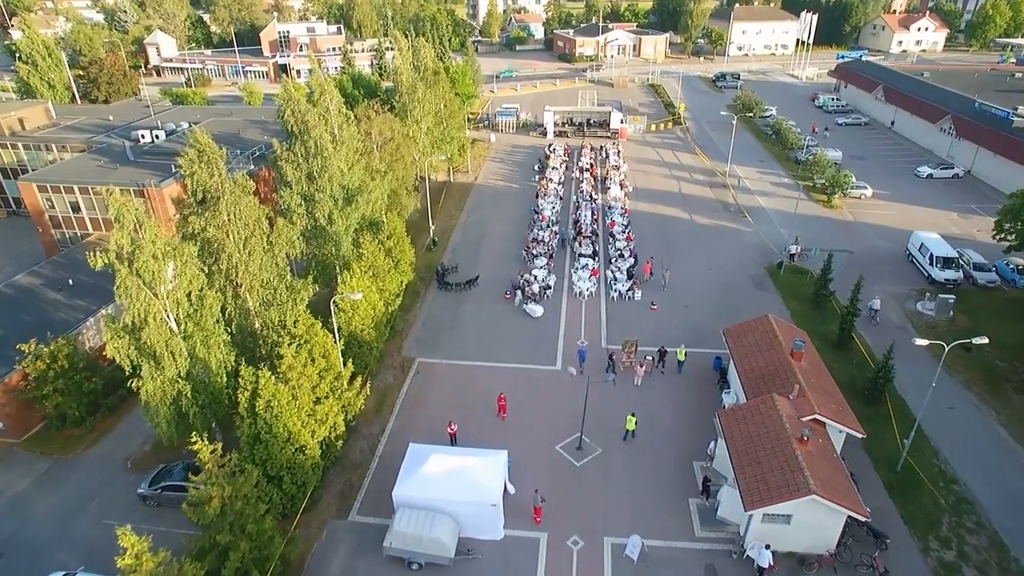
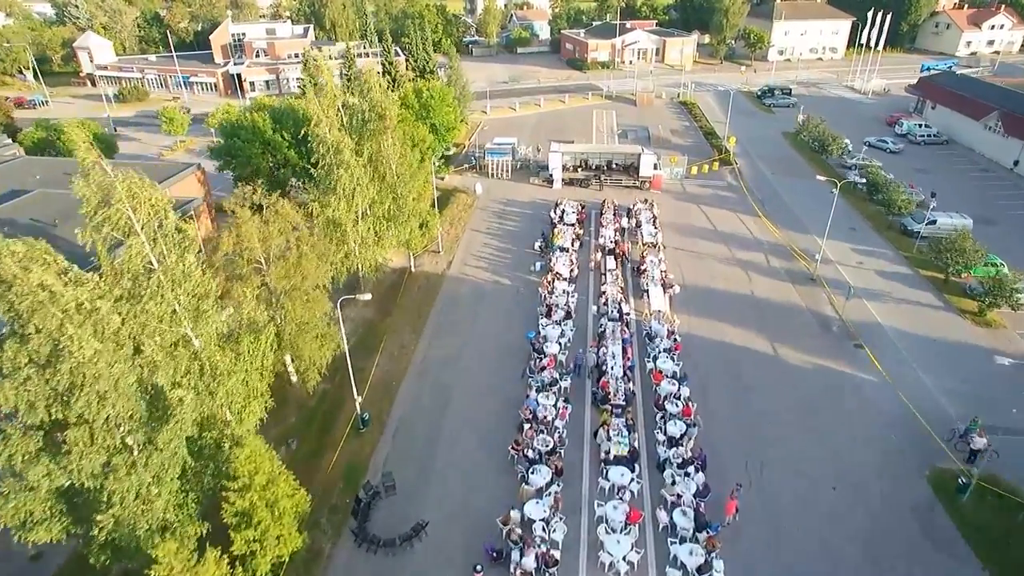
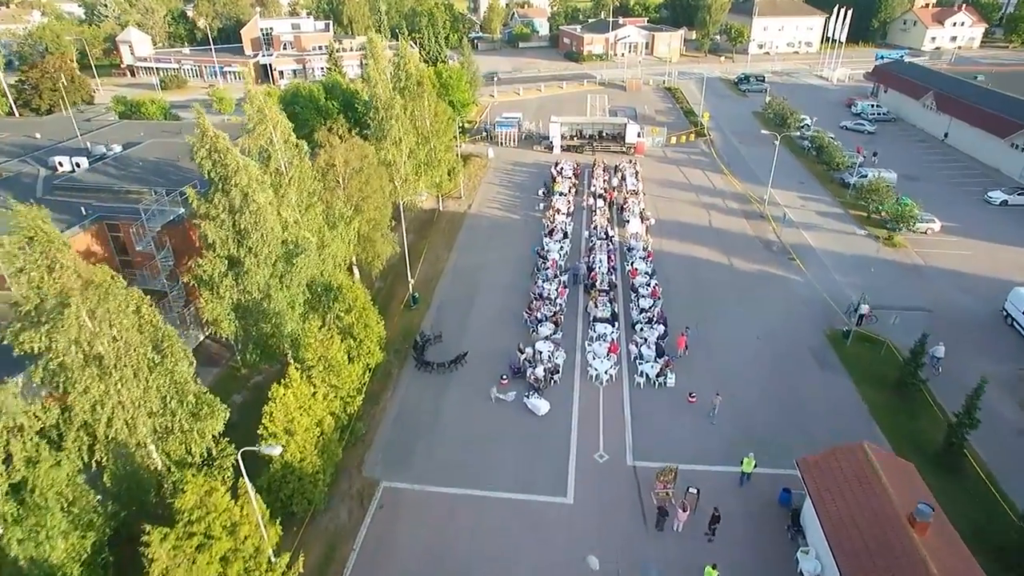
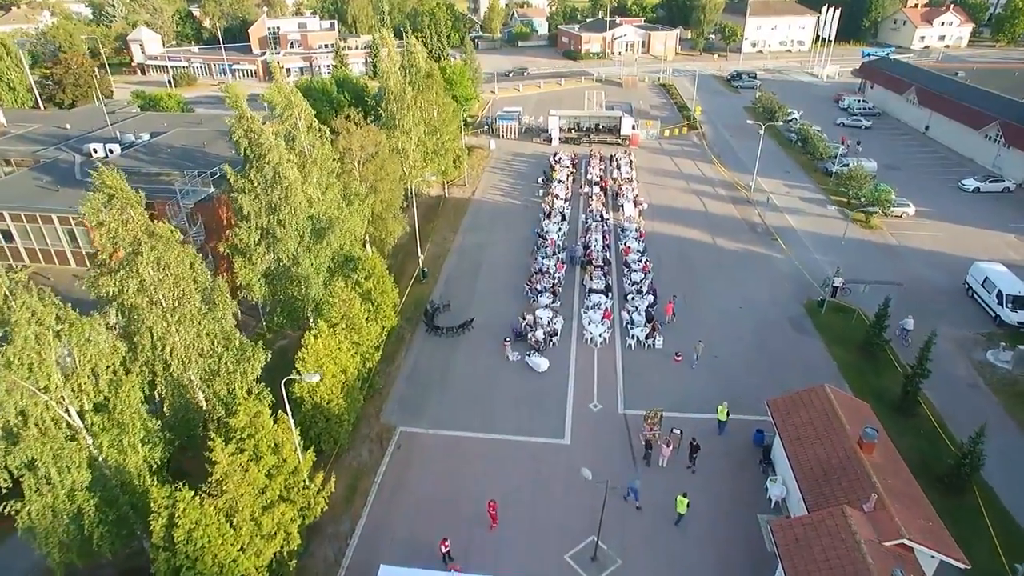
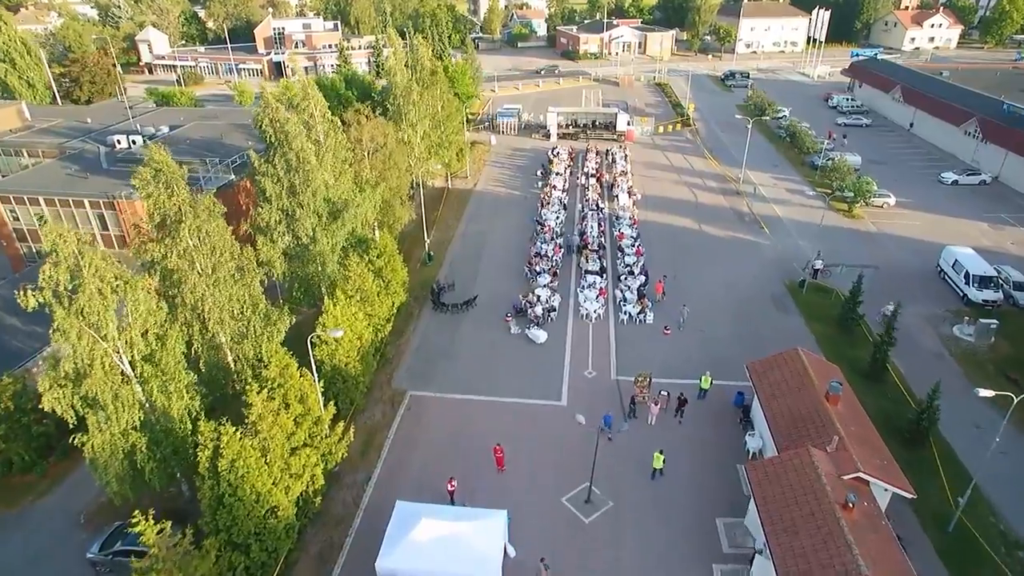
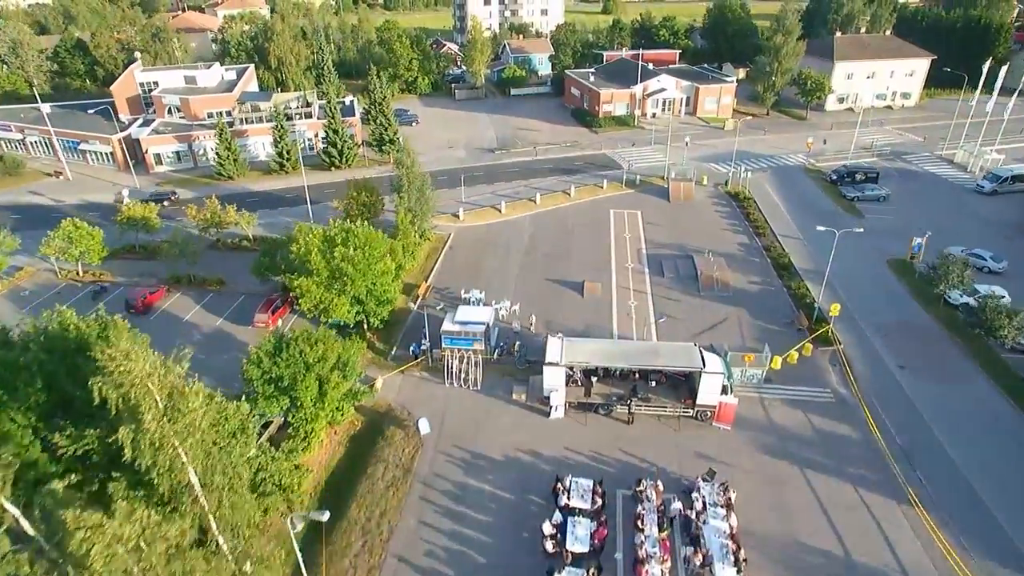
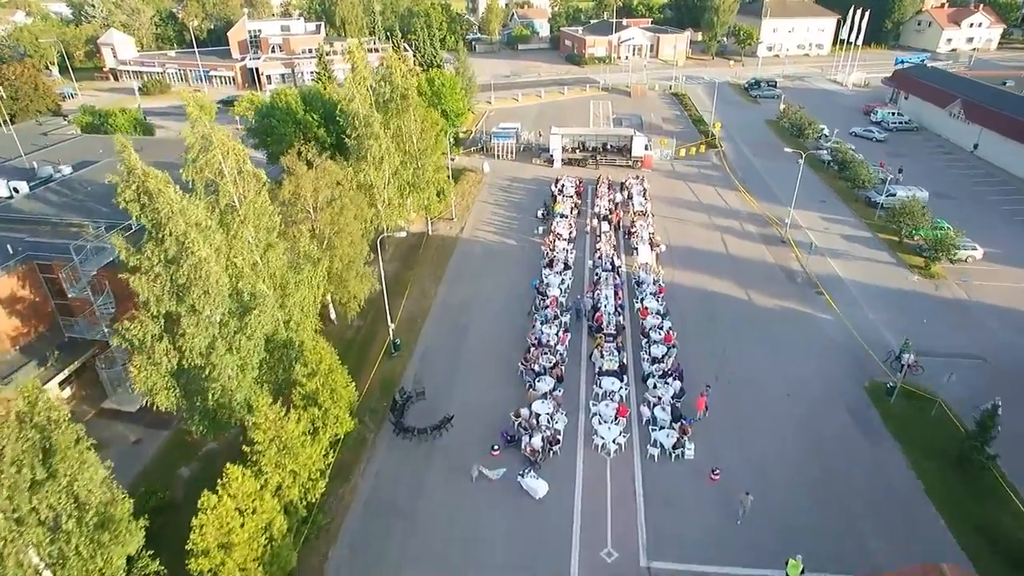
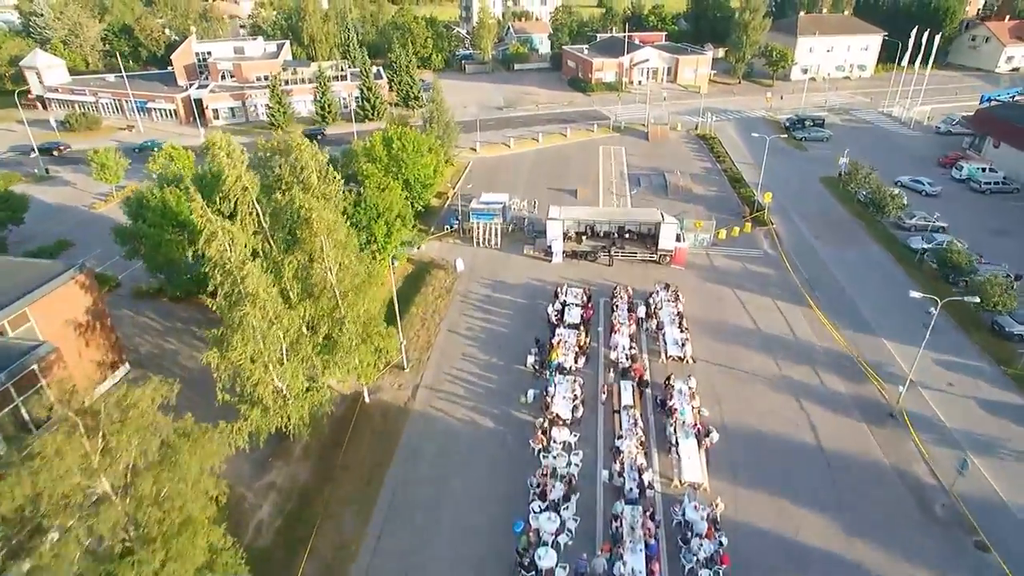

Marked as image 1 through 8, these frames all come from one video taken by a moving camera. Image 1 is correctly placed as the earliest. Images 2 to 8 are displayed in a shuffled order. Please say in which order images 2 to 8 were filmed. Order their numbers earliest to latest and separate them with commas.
5, 4, 3, 7, 2, 8, 6
